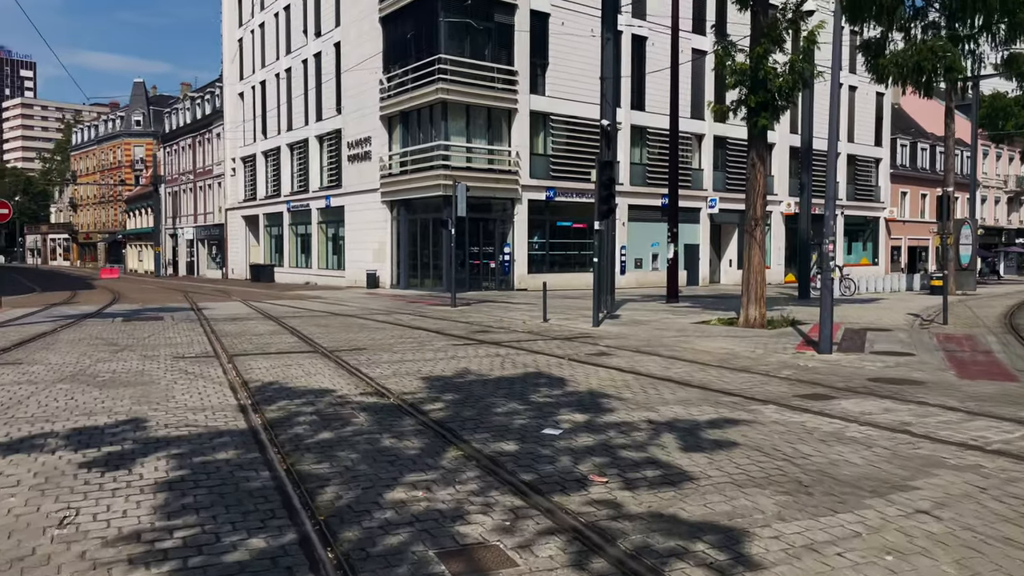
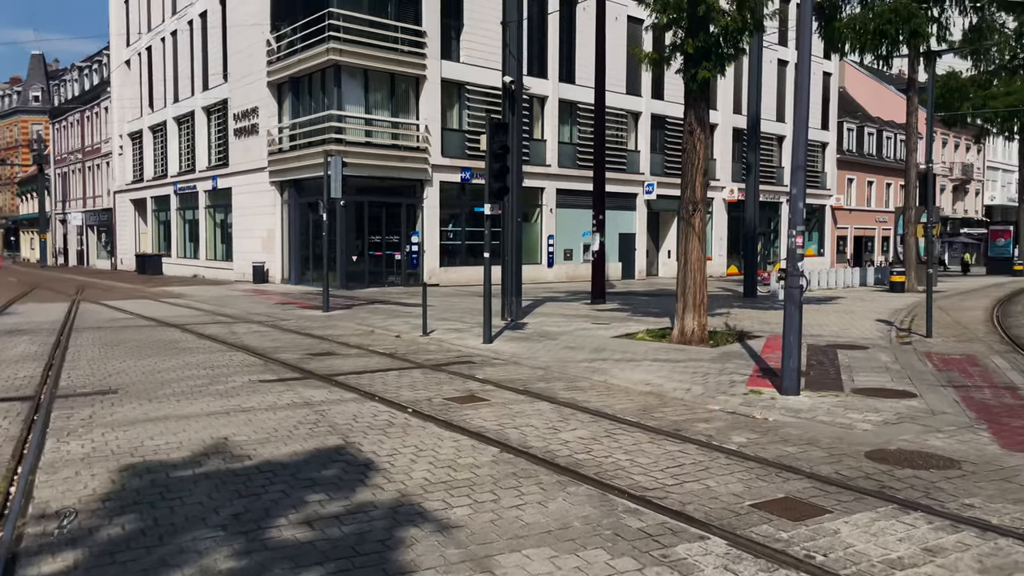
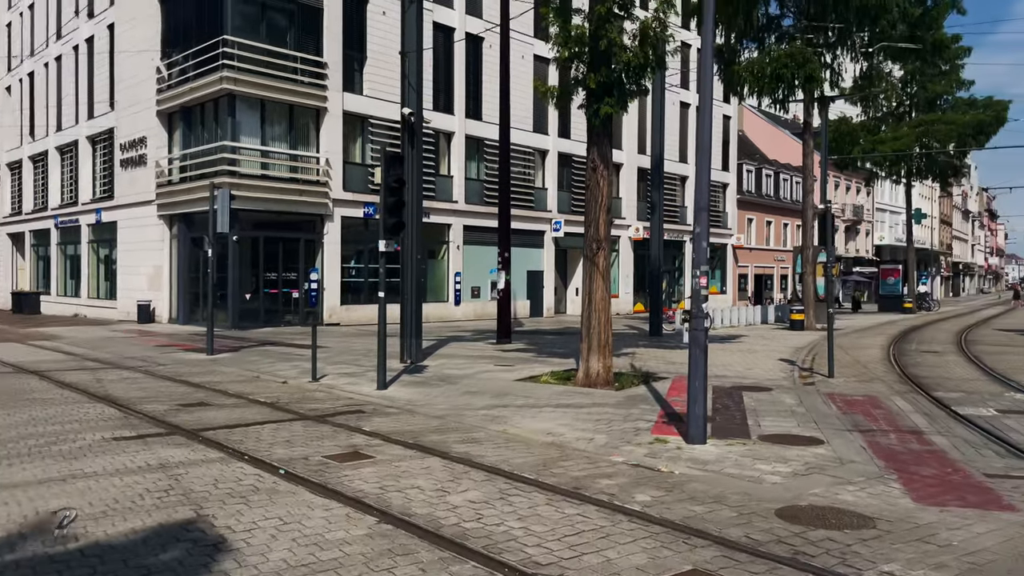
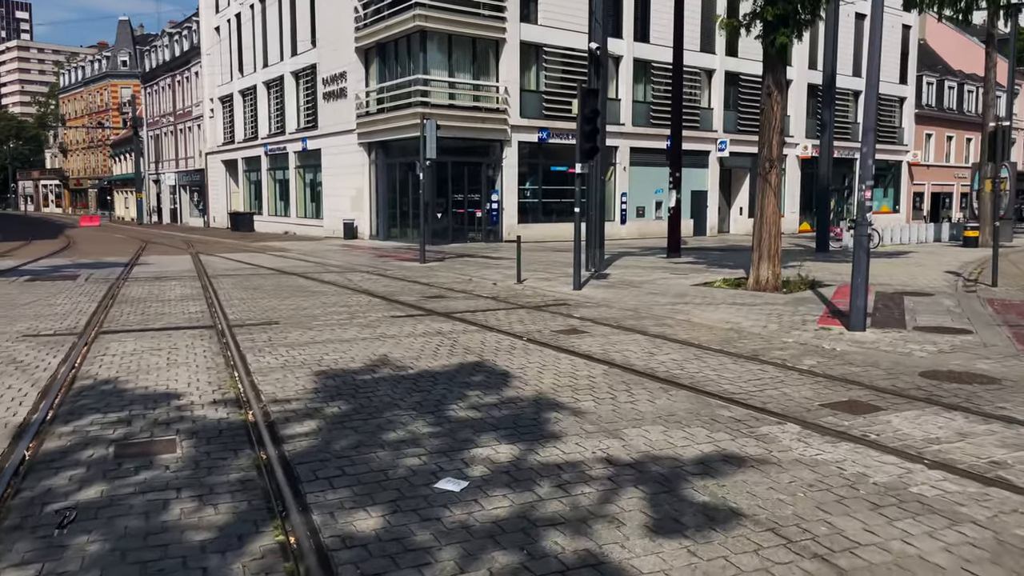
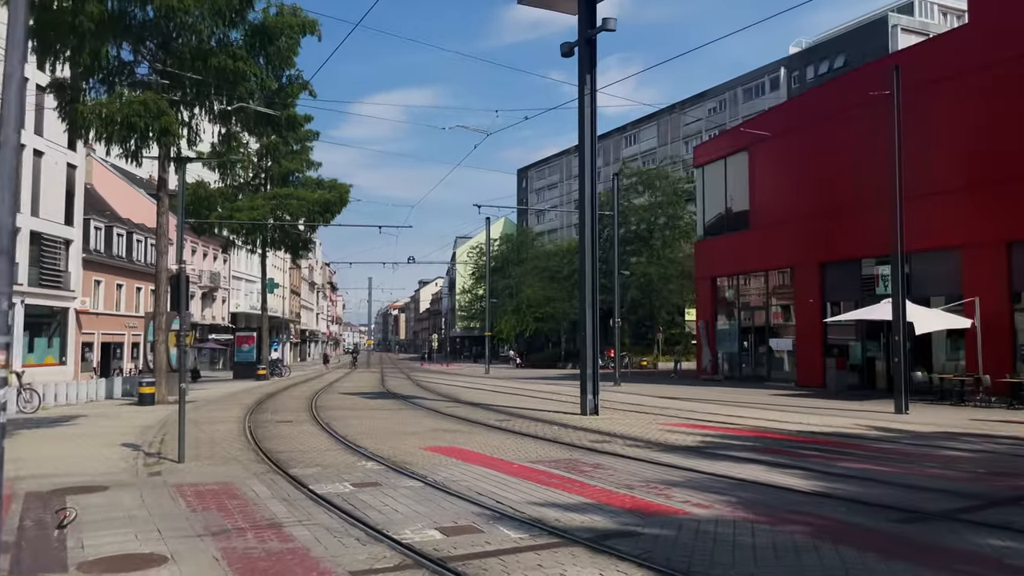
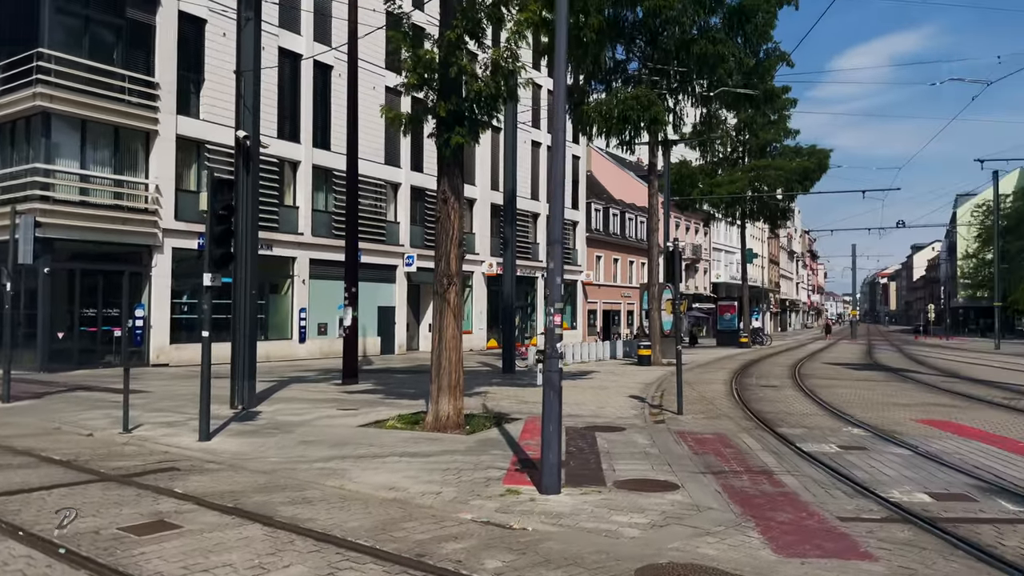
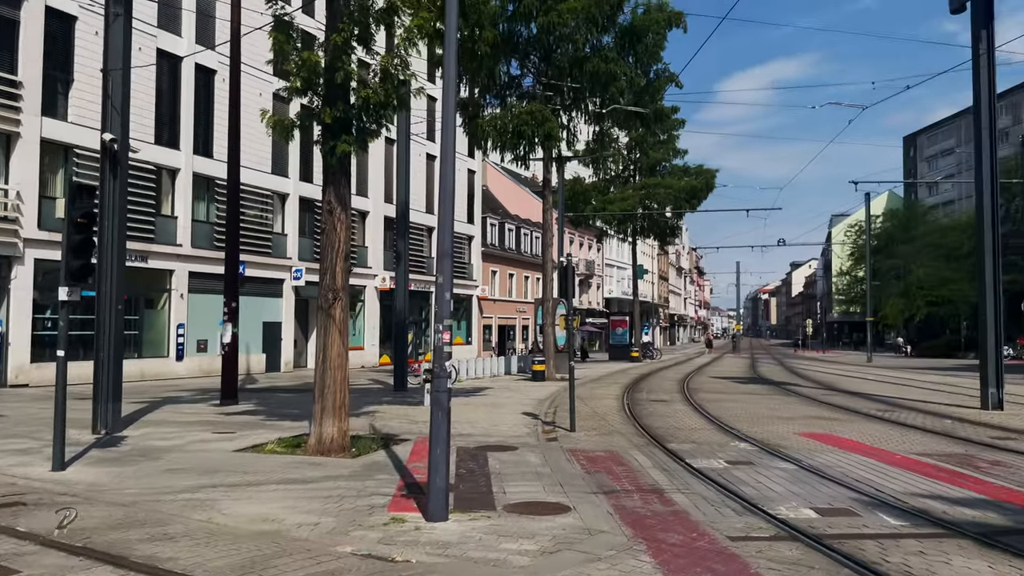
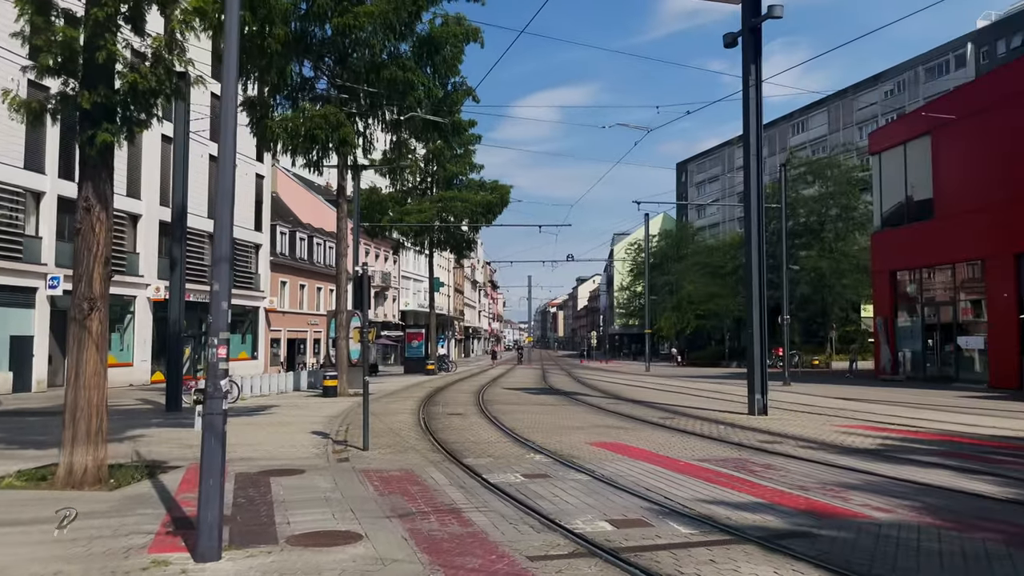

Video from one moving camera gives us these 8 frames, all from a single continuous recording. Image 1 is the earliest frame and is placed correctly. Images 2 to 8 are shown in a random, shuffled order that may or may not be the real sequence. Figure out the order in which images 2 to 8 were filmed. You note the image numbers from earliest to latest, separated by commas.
4, 2, 3, 6, 7, 8, 5
